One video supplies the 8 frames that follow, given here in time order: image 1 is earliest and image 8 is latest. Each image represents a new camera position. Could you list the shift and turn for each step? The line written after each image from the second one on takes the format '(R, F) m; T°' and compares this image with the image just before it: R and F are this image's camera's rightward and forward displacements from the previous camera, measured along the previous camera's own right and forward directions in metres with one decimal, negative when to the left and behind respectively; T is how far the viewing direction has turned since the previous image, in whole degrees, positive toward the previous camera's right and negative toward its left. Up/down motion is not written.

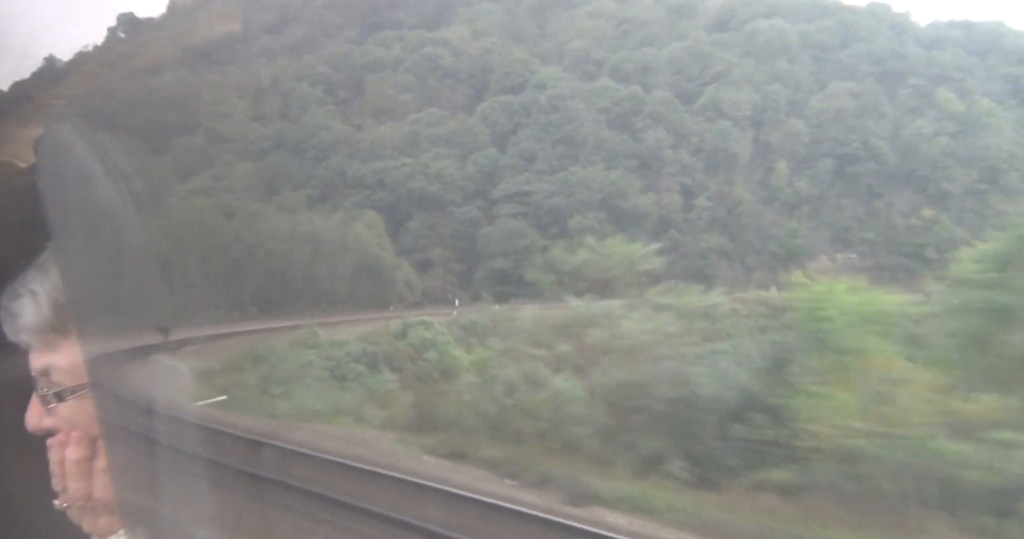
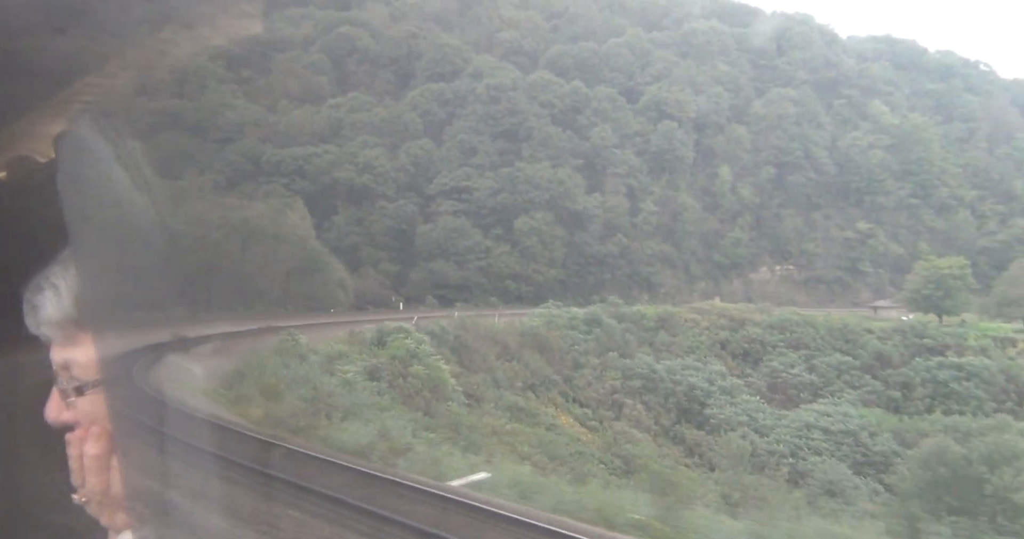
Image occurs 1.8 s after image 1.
(-0.8, +1.0) m; +9°
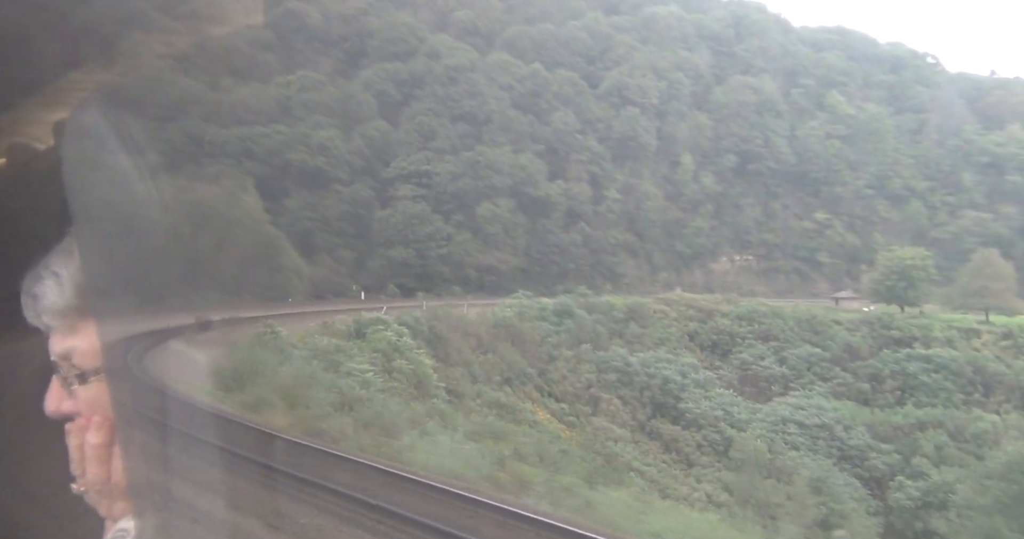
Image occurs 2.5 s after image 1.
(-0.3, +0.4) m; +4°
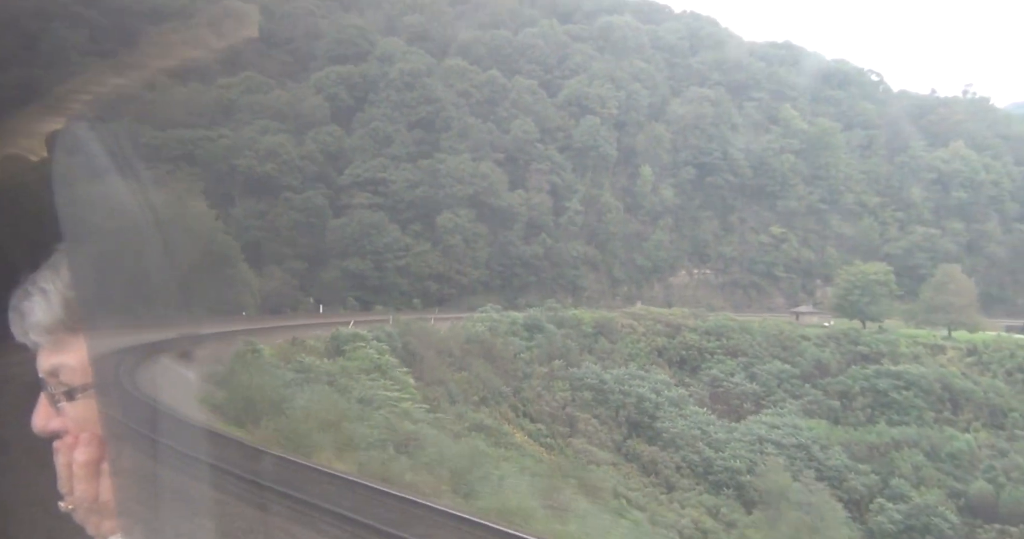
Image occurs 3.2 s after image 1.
(-0.3, +0.4) m; +5°
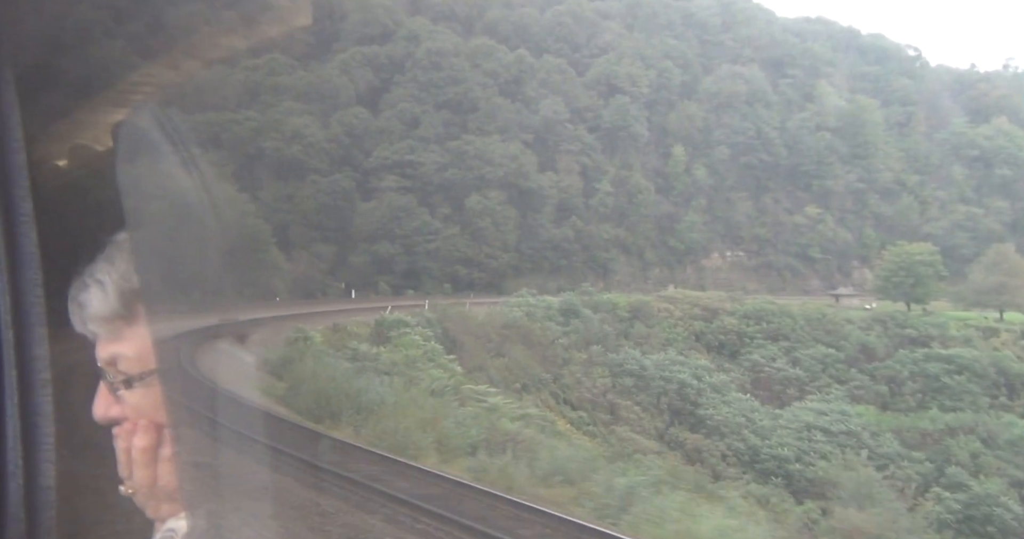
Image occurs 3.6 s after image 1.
(-0.2, +0.2) m; -1°
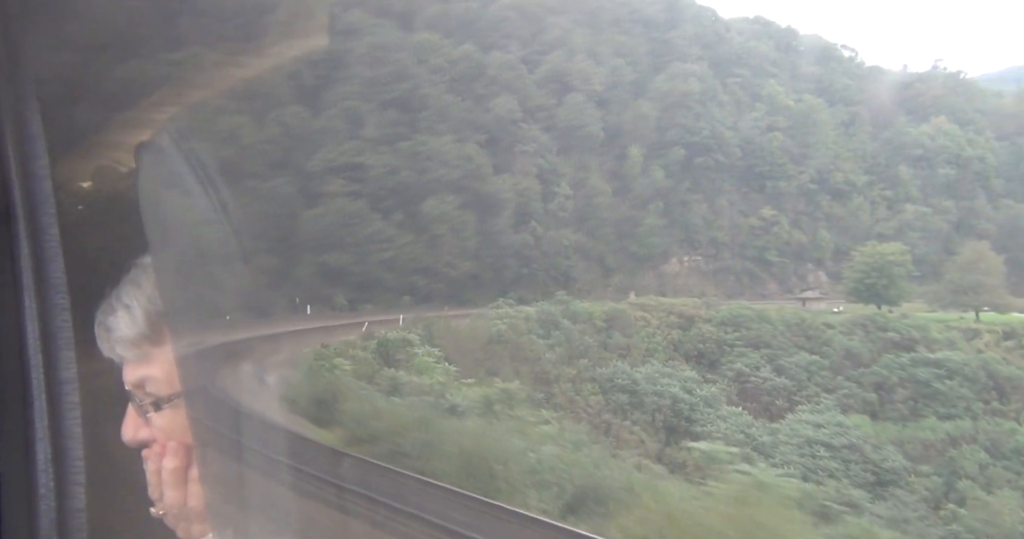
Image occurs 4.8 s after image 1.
(-0.5, +0.7) m; +6°
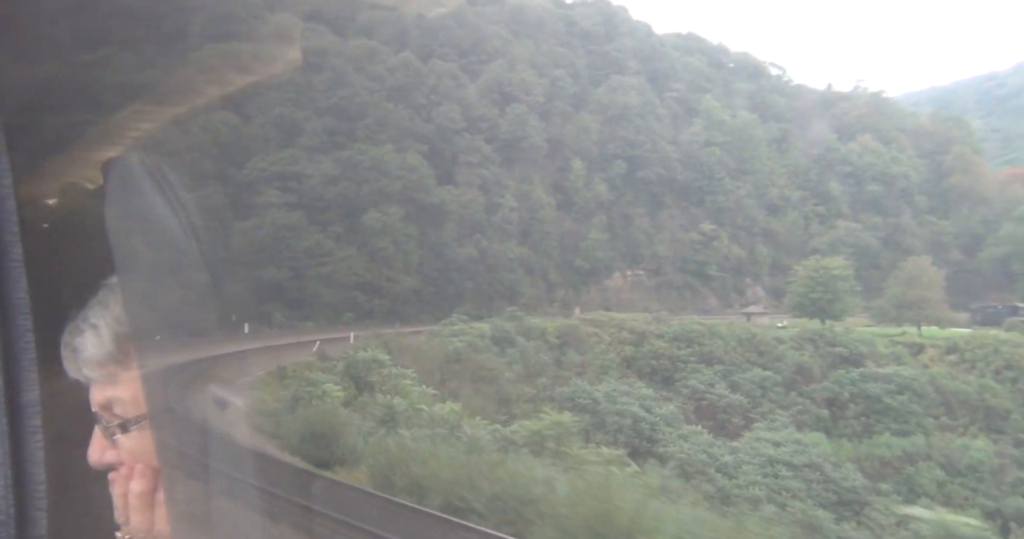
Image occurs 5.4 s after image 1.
(-0.3, +0.3) m; +6°
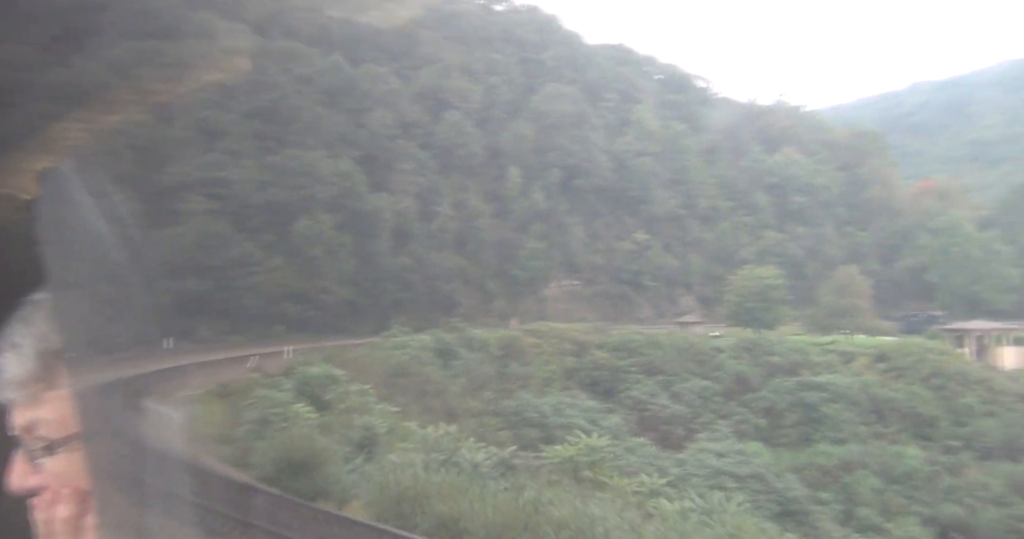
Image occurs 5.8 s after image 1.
(-0.2, +0.2) m; +6°
